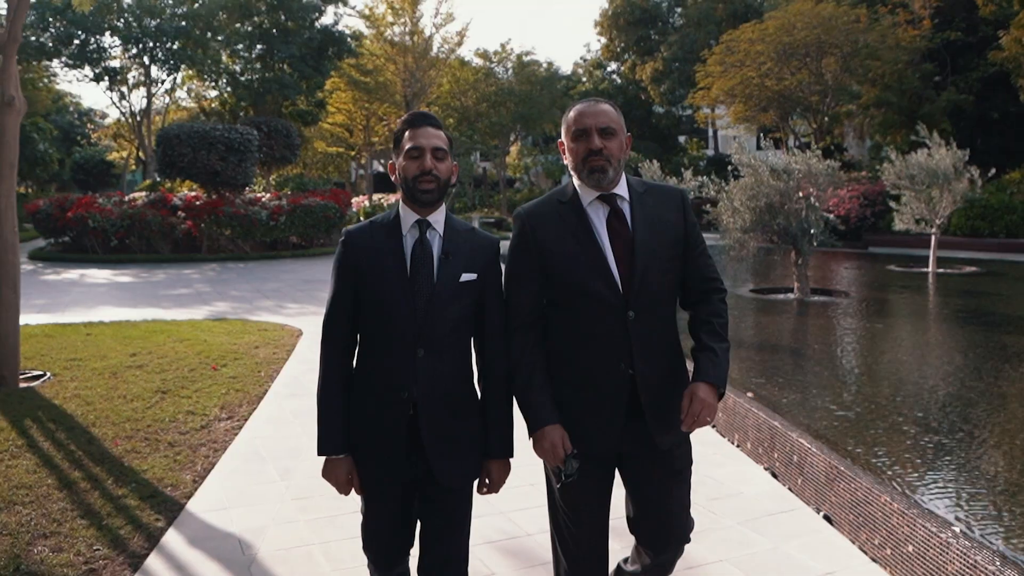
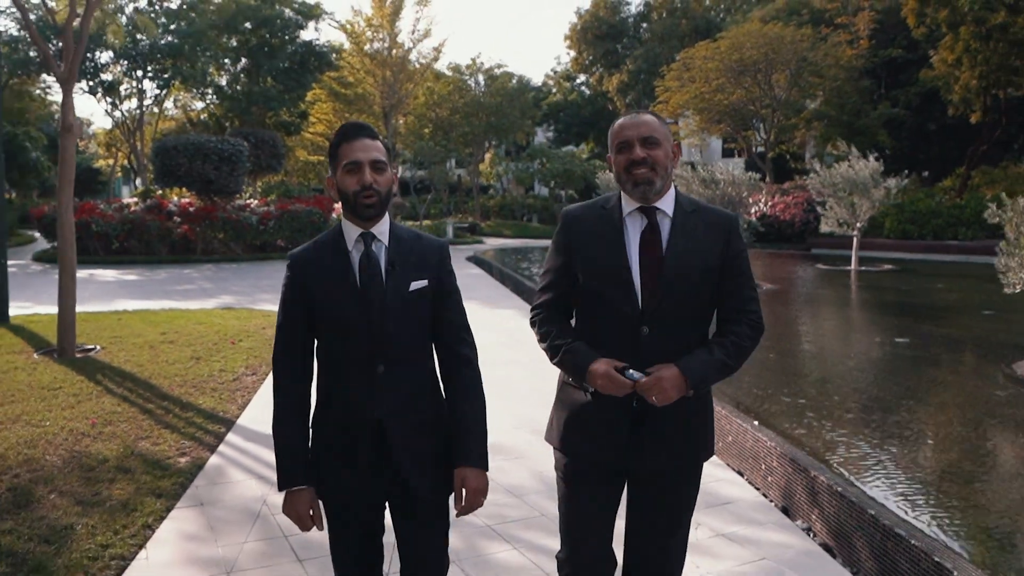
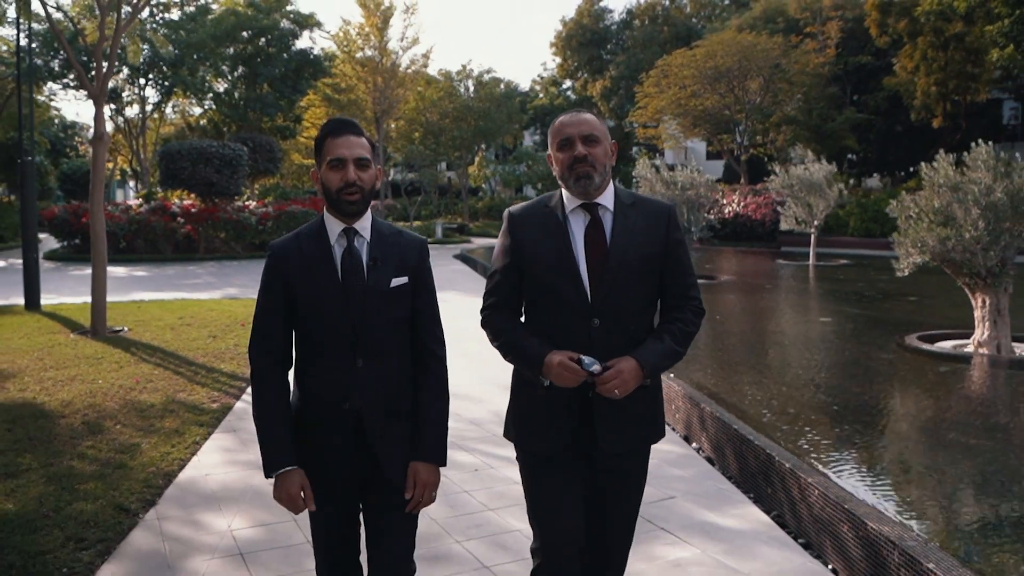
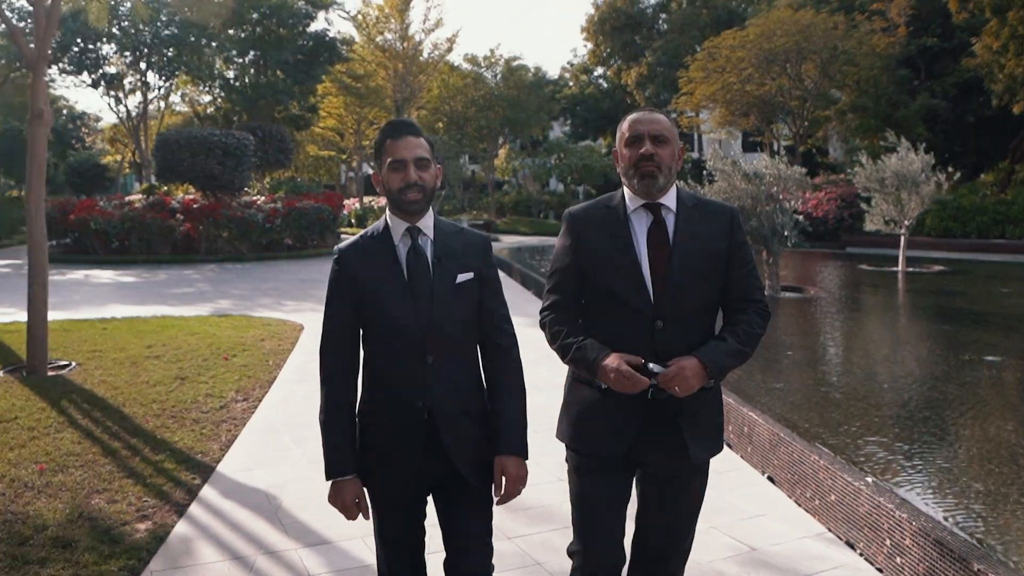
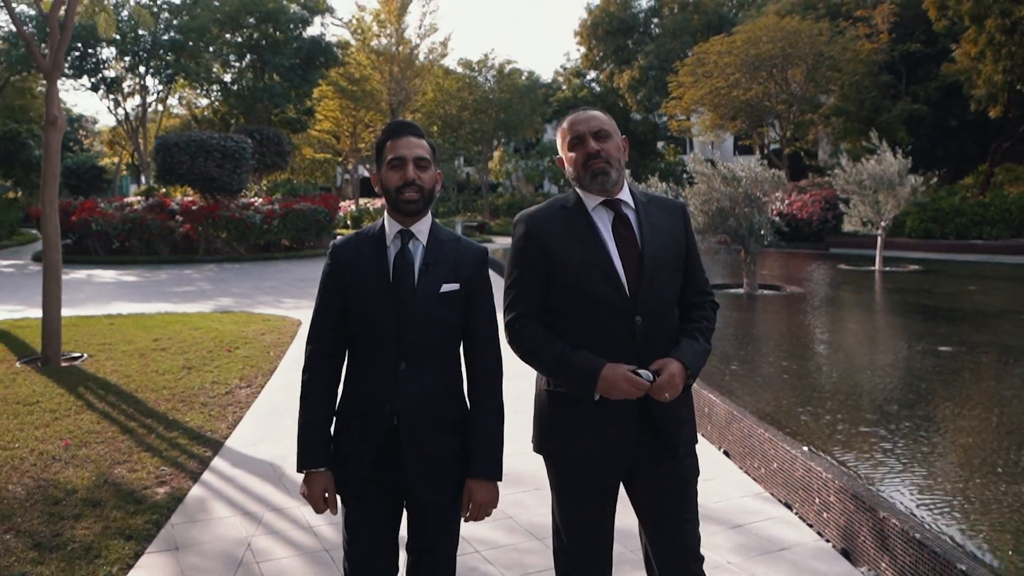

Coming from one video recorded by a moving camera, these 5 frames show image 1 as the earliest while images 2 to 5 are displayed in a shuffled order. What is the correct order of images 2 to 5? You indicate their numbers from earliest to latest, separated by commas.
4, 5, 2, 3
